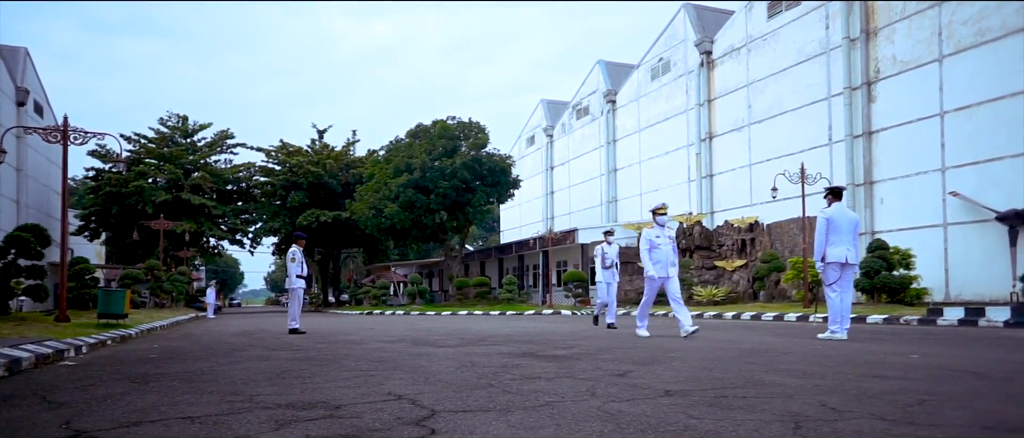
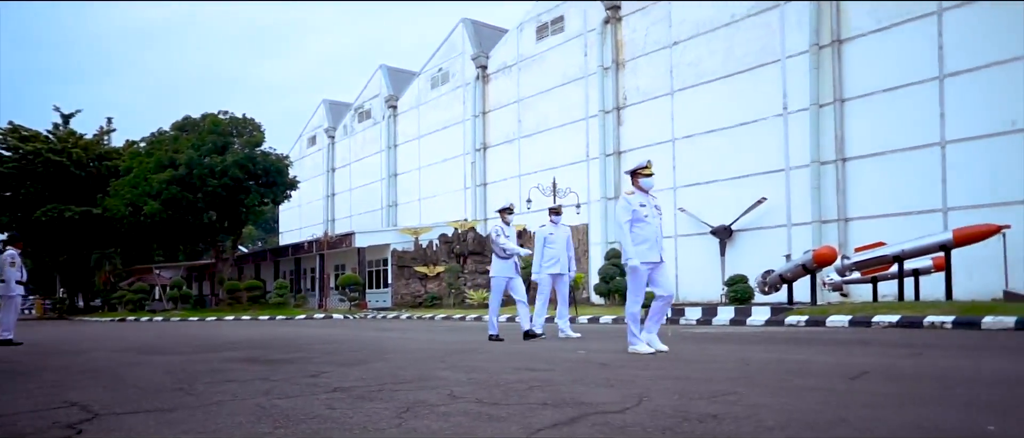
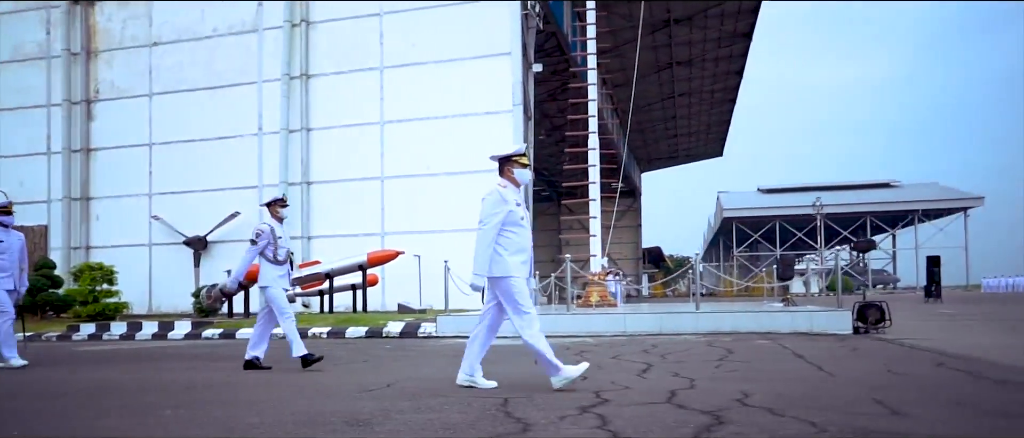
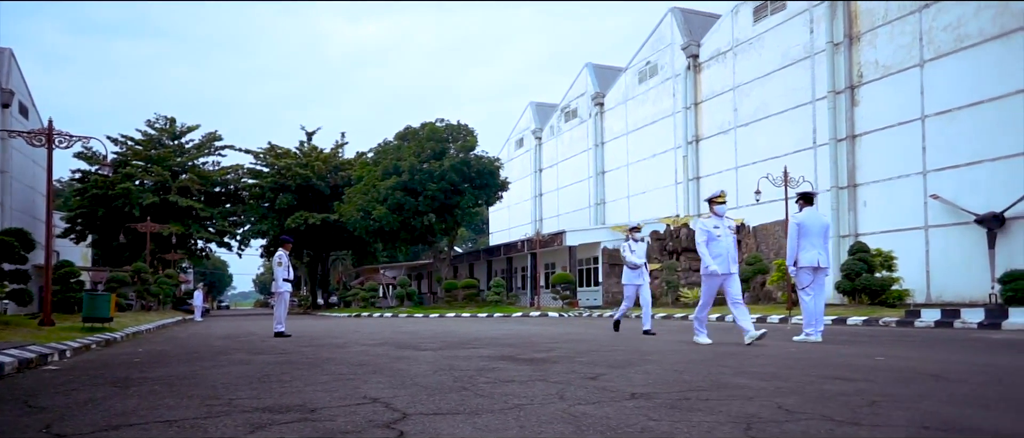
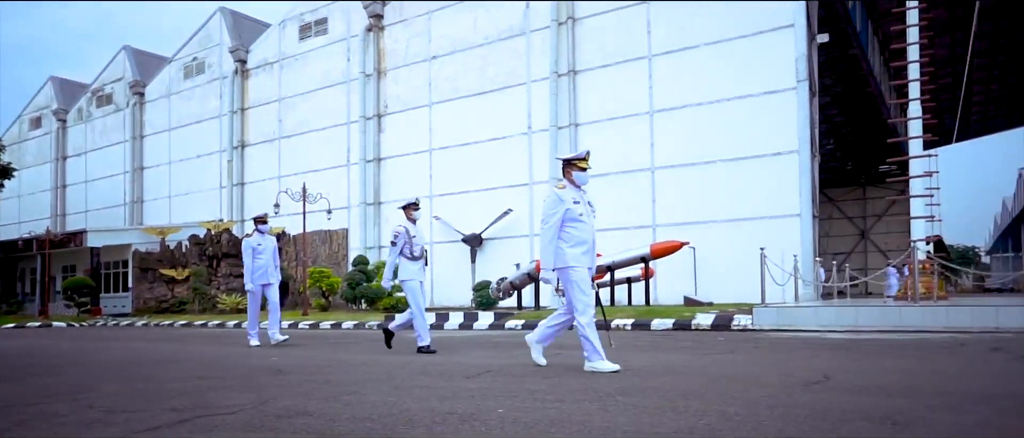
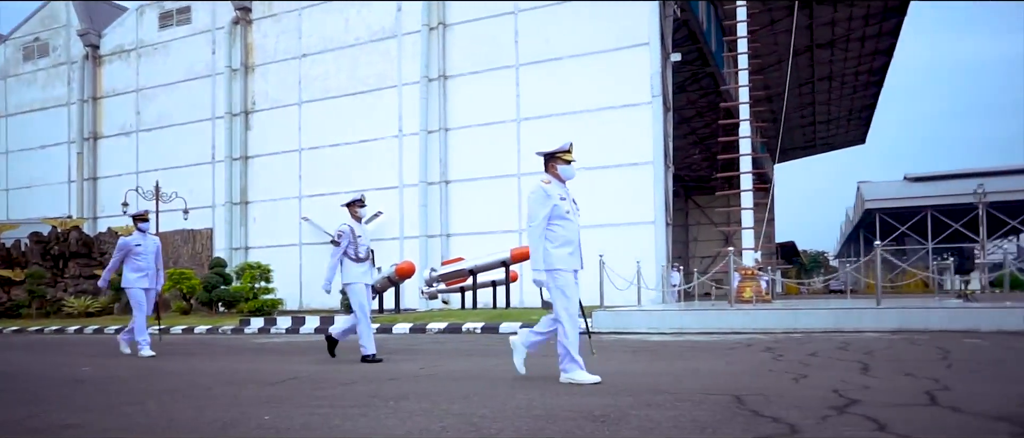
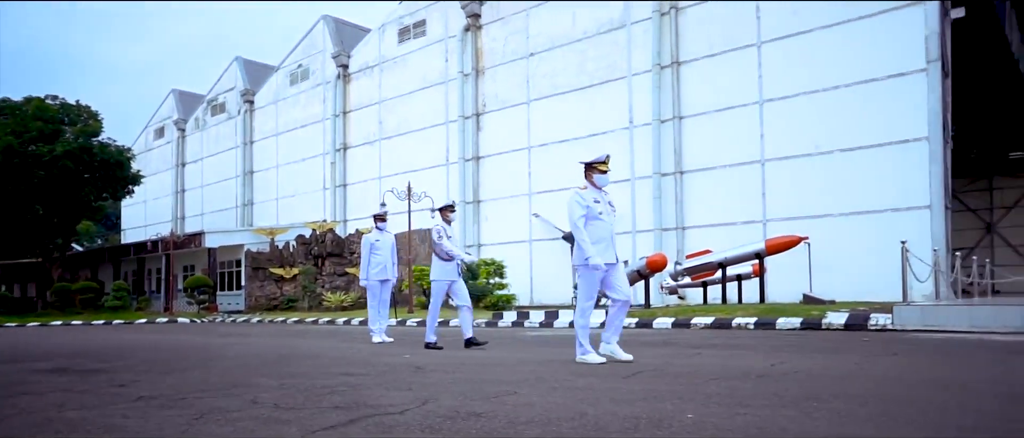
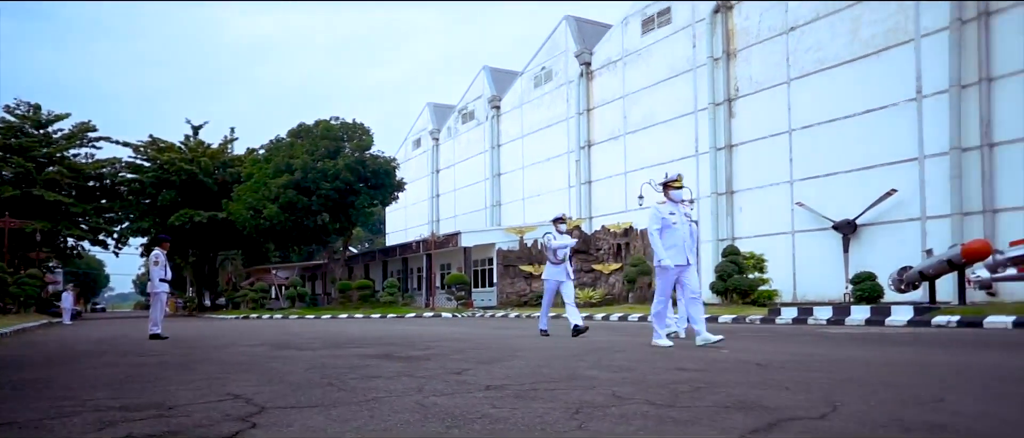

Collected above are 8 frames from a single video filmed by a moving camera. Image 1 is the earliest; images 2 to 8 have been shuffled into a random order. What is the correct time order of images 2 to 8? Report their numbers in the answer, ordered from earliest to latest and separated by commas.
4, 8, 2, 7, 5, 6, 3
